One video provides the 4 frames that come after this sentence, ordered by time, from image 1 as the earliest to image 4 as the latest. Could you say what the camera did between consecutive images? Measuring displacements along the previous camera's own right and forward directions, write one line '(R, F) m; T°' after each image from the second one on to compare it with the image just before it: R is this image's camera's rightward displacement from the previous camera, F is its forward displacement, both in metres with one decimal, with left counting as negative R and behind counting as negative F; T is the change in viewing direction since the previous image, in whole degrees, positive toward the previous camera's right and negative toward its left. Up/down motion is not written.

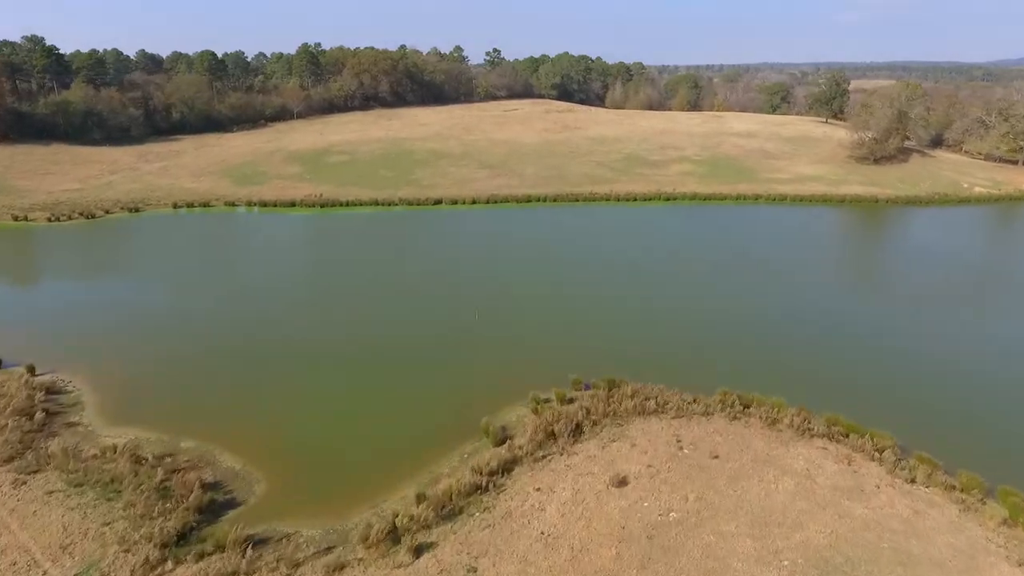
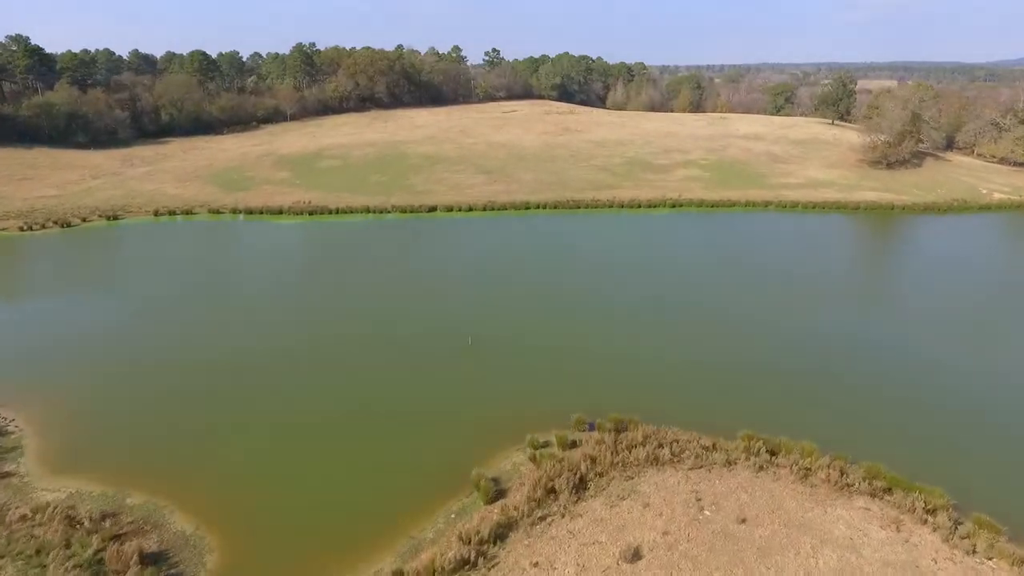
(+0.1, +1.7) m; 0°
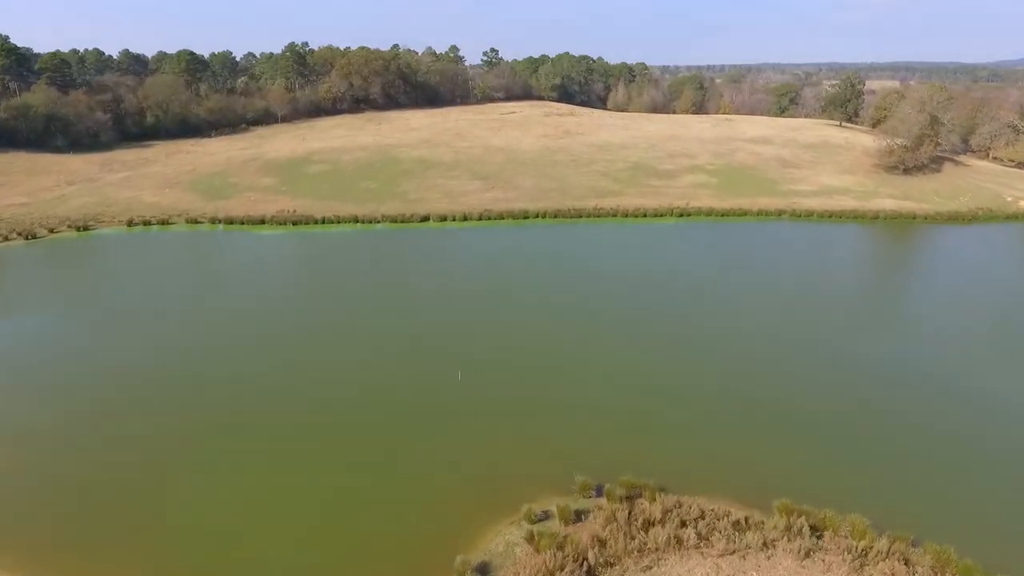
(+0.1, +2.2) m; 0°
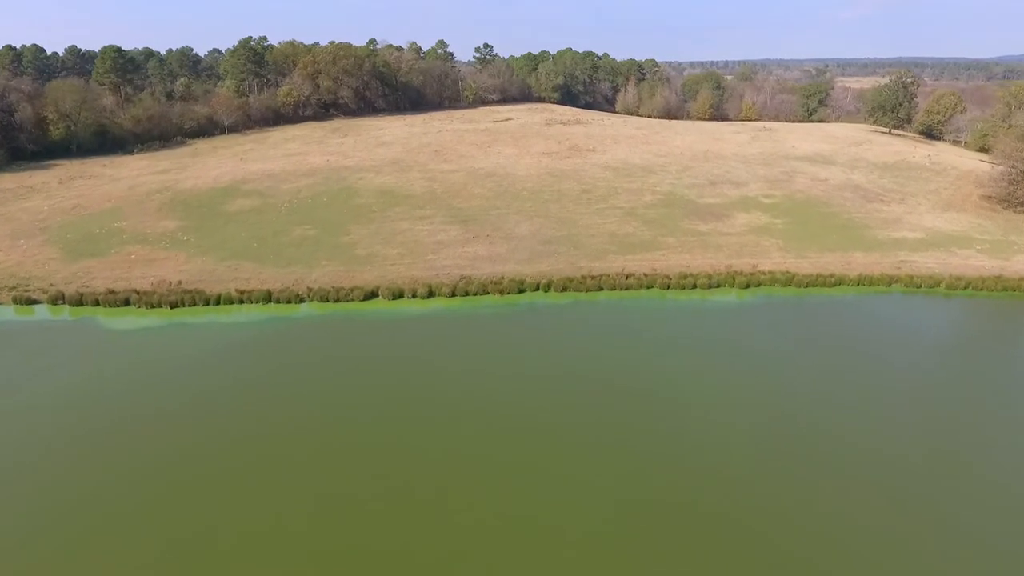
(+0.4, +10.8) m; 0°
